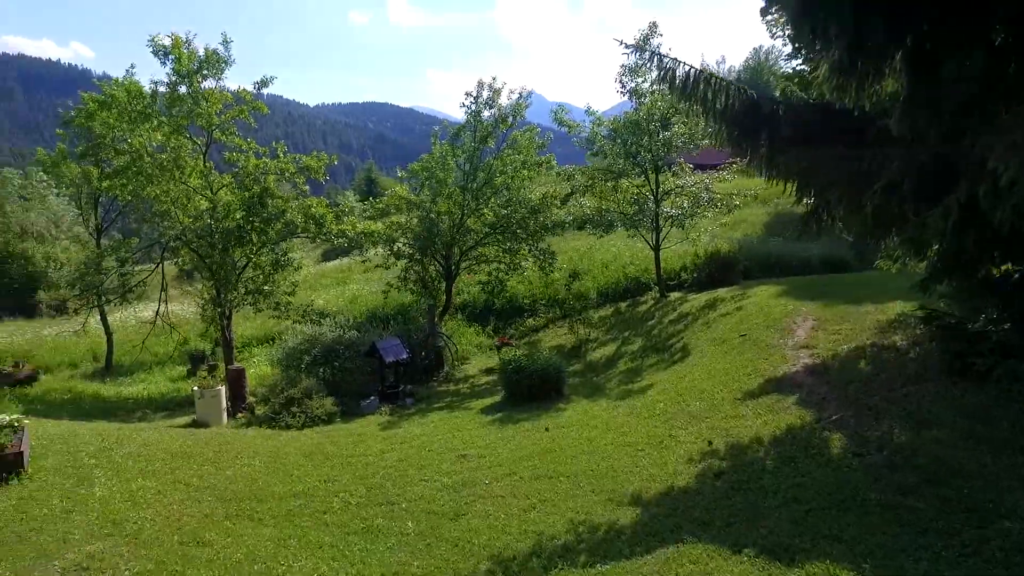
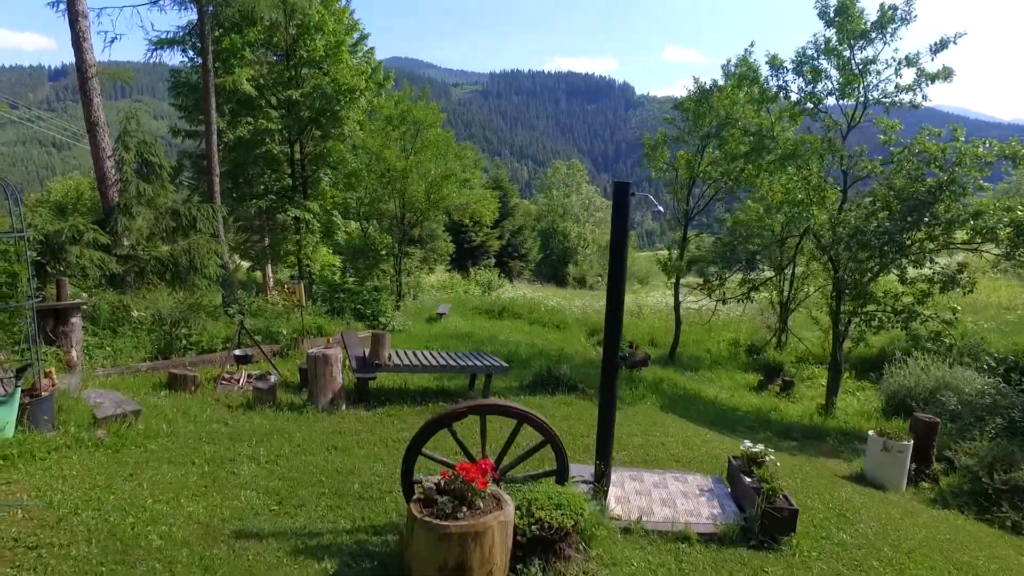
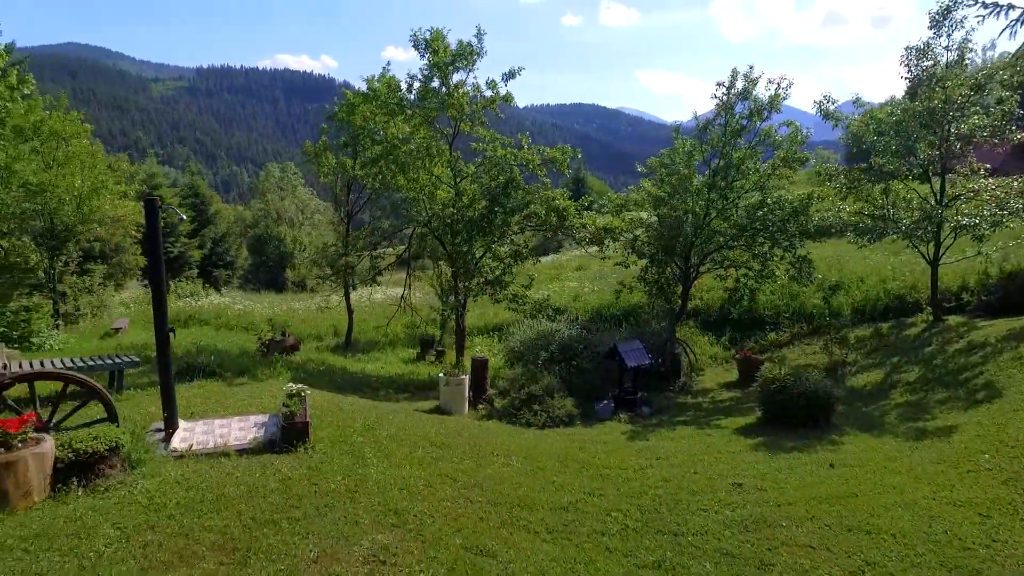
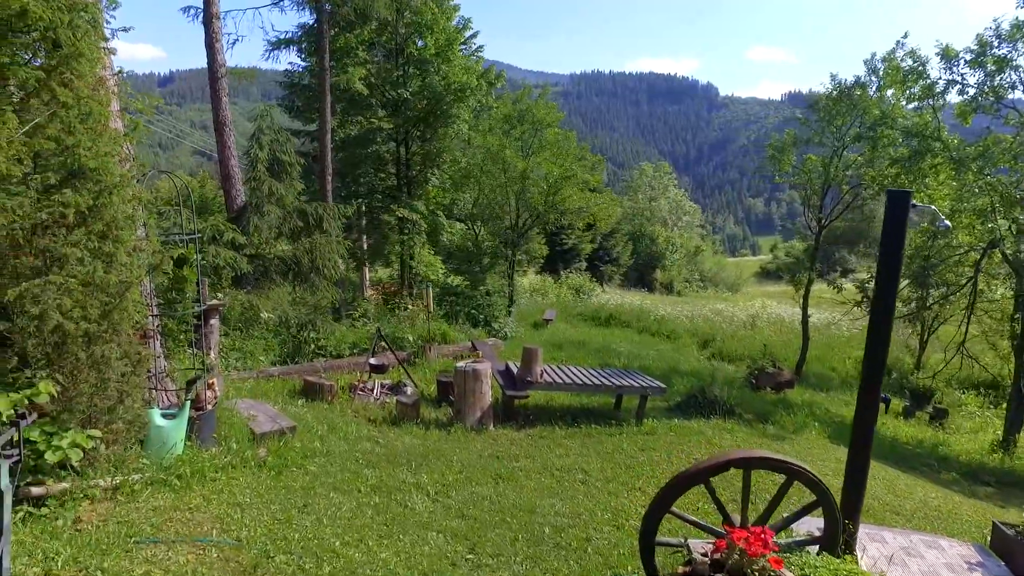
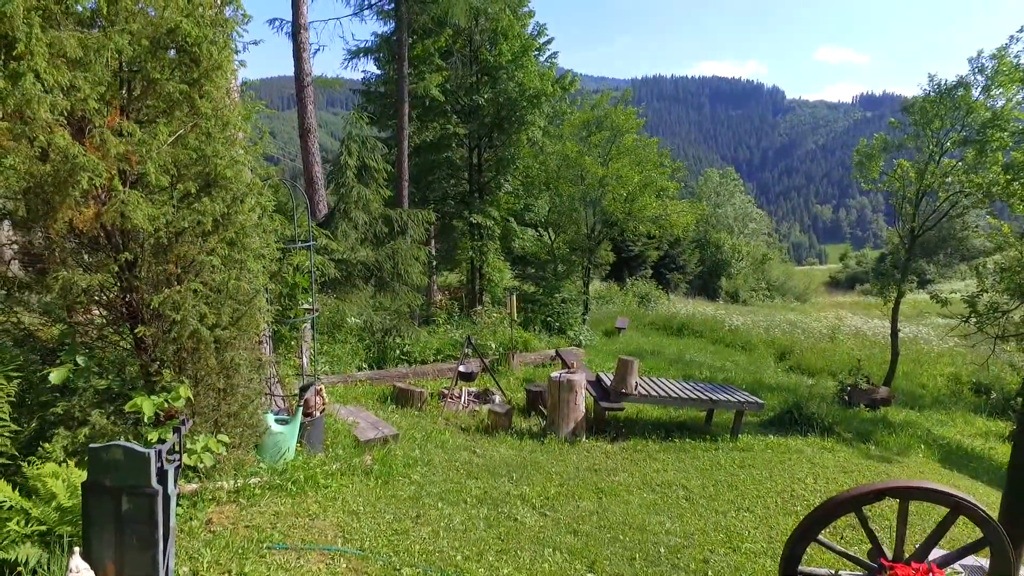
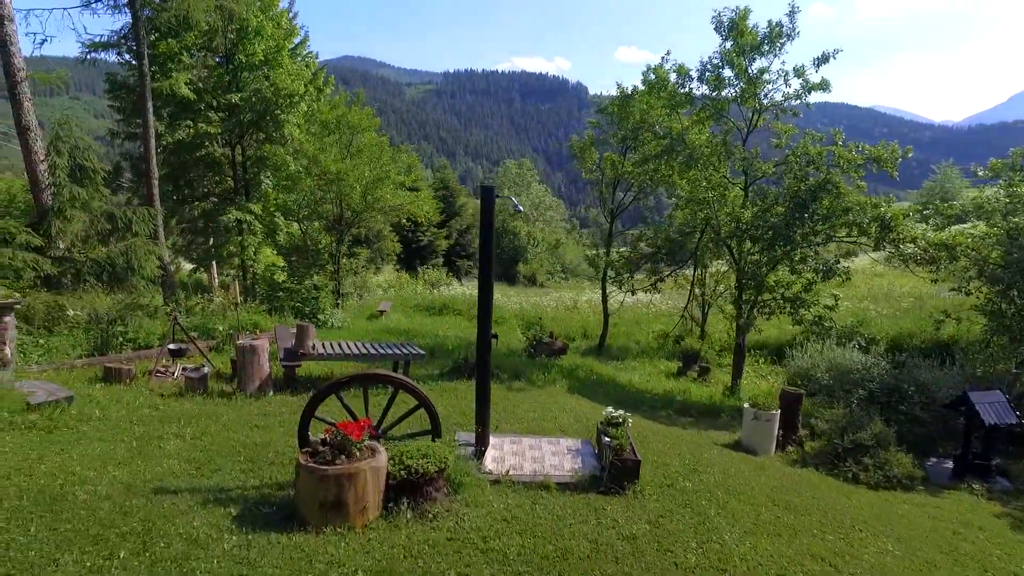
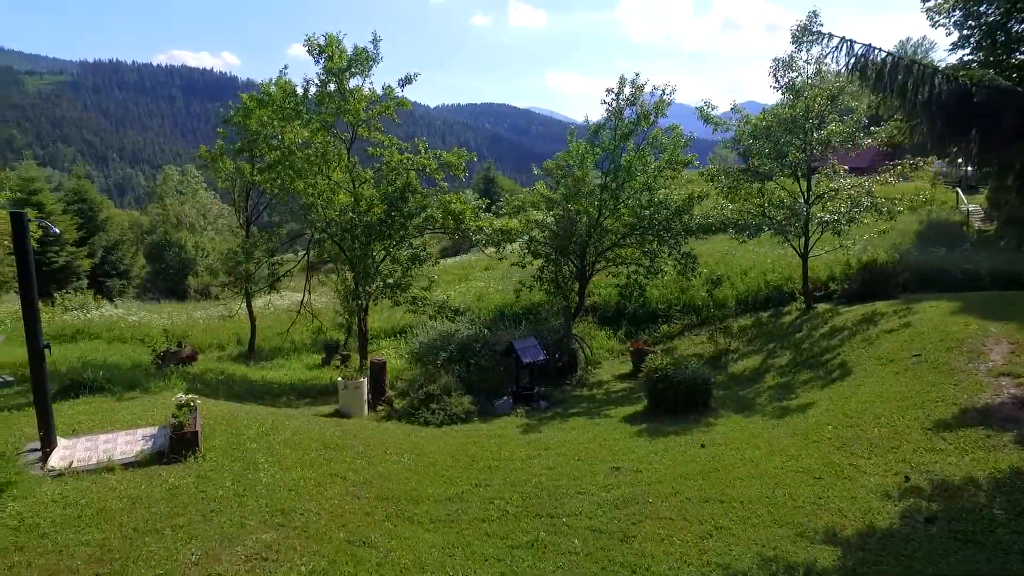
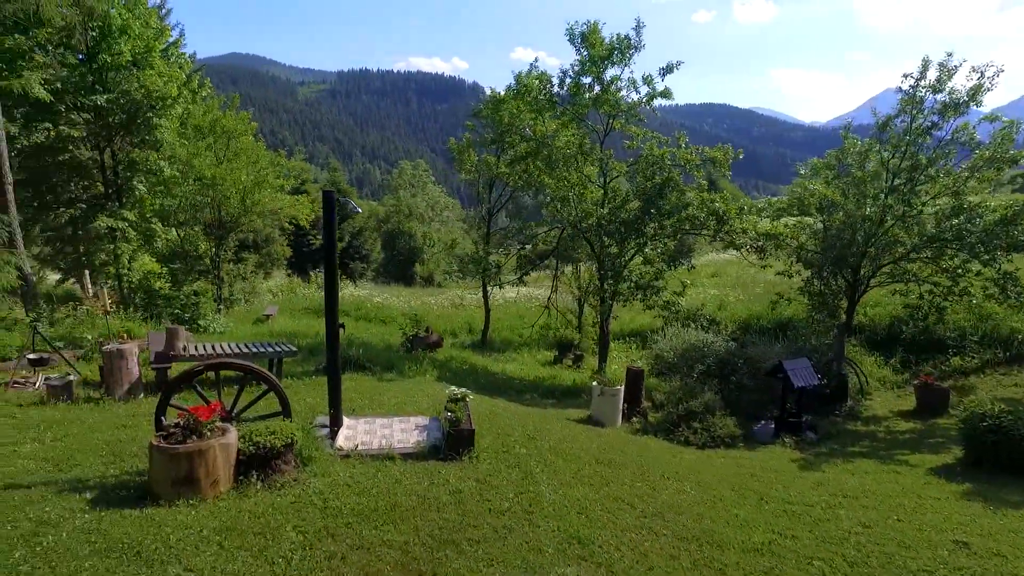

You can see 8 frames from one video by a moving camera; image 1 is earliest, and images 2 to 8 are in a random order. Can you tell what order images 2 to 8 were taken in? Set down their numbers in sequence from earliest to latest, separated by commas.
7, 3, 8, 6, 2, 4, 5
